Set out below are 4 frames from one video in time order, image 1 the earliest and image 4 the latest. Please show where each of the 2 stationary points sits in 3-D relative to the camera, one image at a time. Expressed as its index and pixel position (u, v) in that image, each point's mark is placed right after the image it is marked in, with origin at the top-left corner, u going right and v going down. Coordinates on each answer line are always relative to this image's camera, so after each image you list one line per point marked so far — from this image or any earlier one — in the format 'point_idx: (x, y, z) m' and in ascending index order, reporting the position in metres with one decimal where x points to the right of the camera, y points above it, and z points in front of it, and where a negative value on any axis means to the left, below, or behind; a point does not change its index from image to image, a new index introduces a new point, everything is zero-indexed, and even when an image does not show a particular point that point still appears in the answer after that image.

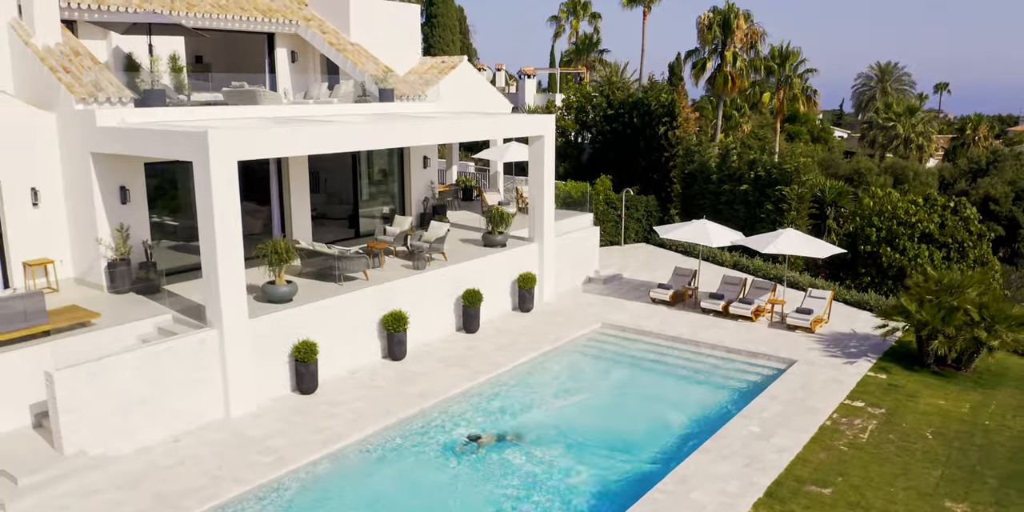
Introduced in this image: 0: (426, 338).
0: (-1.8, -1.7, +16.6) m
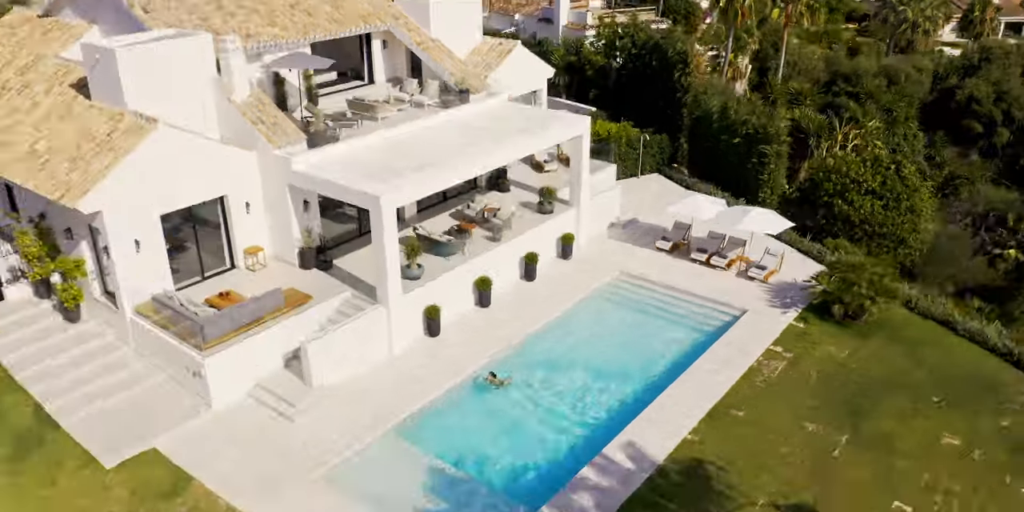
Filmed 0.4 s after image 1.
0: (-0.3, -1.0, +24.7) m
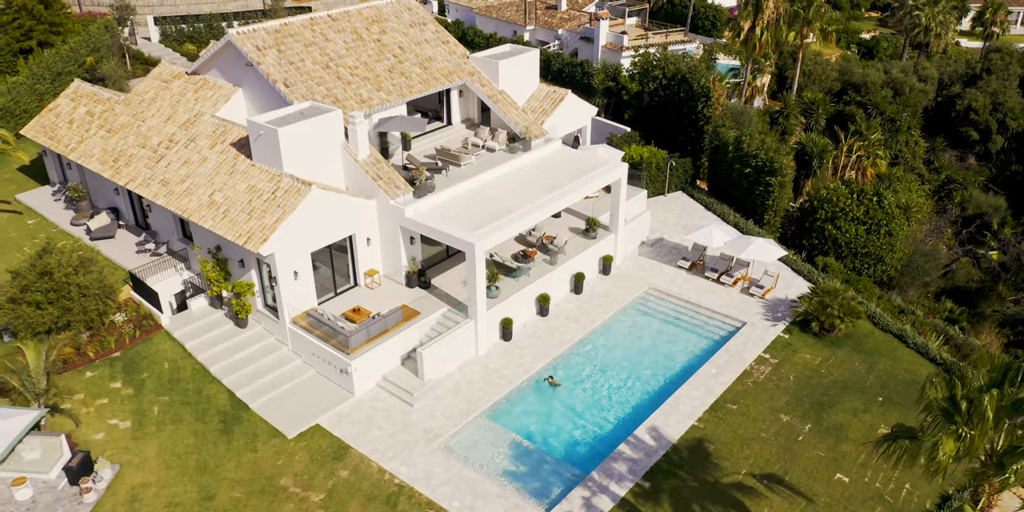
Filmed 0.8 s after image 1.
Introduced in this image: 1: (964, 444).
0: (+1.8, -1.8, +32.0) m
1: (+7.9, -3.3, +14.0) m
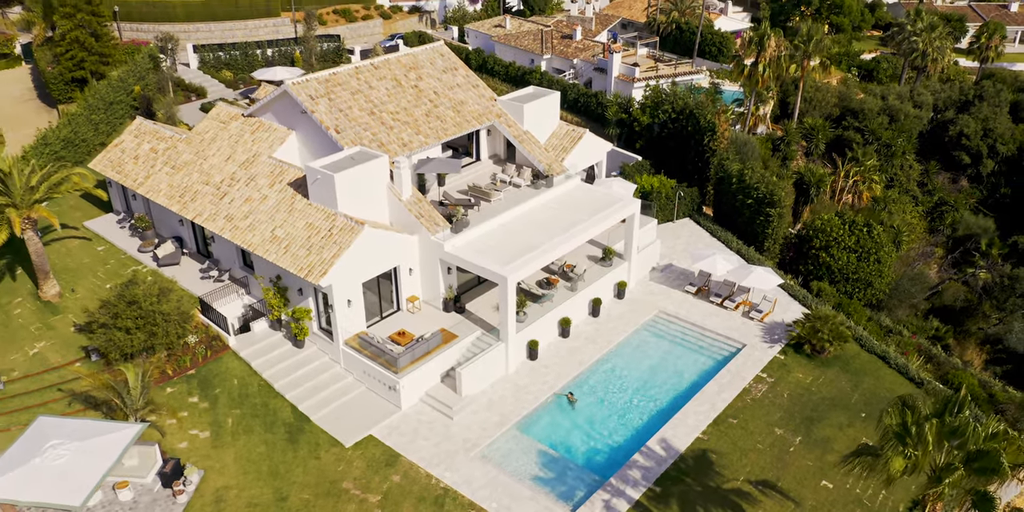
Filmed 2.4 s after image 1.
0: (+2.9, -3.0, +35.7) m
1: (+8.8, -4.5, +17.7) m
